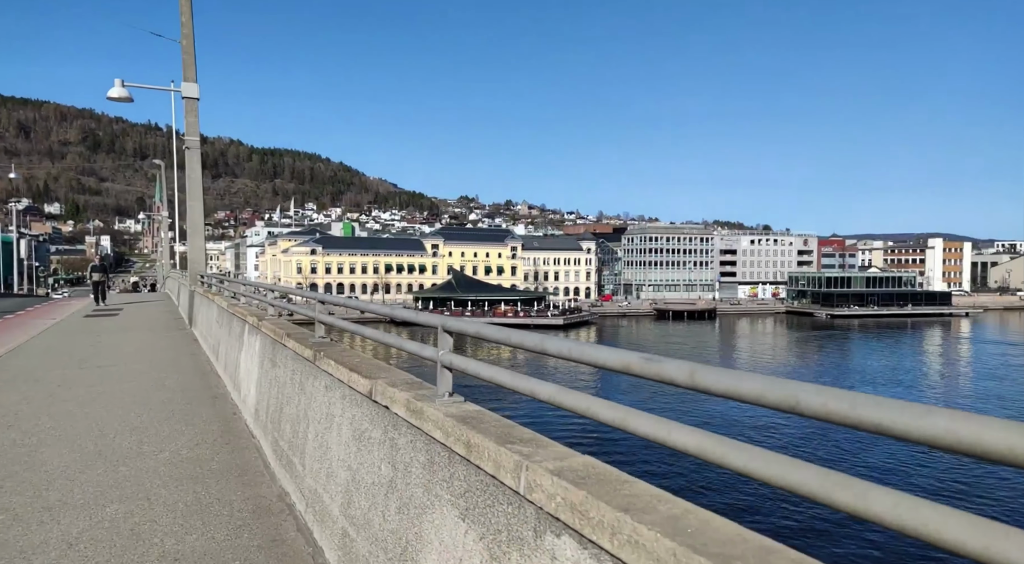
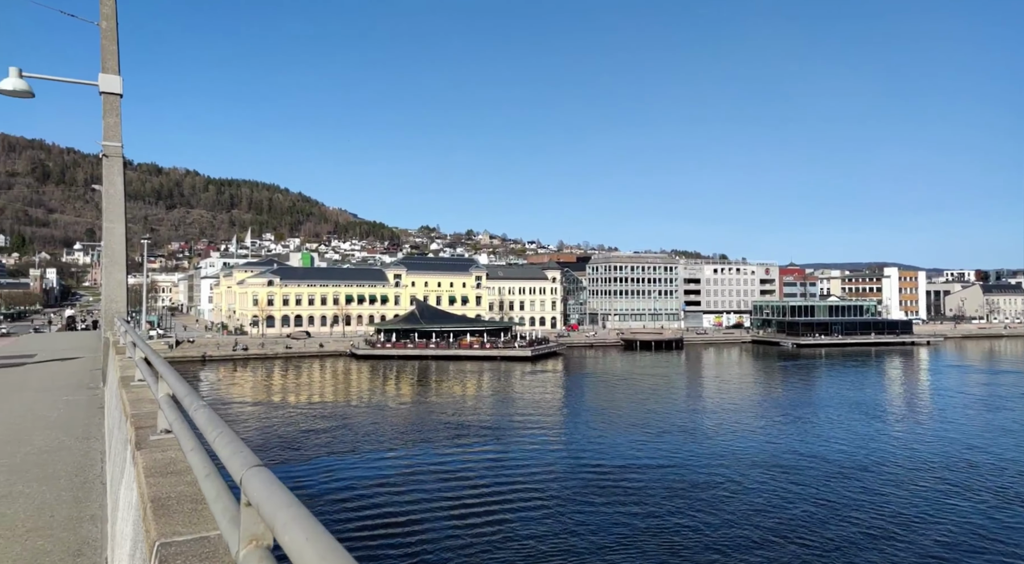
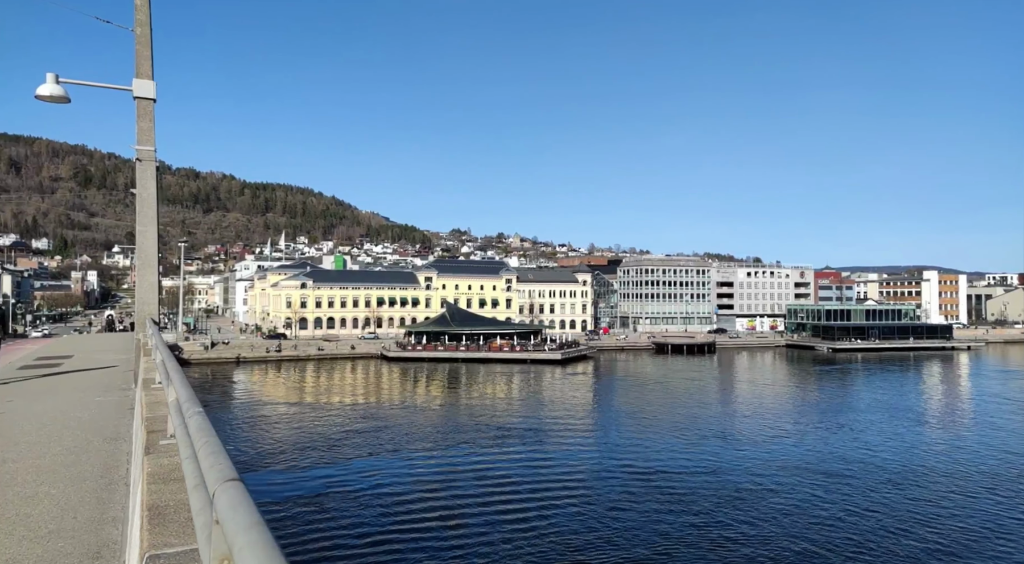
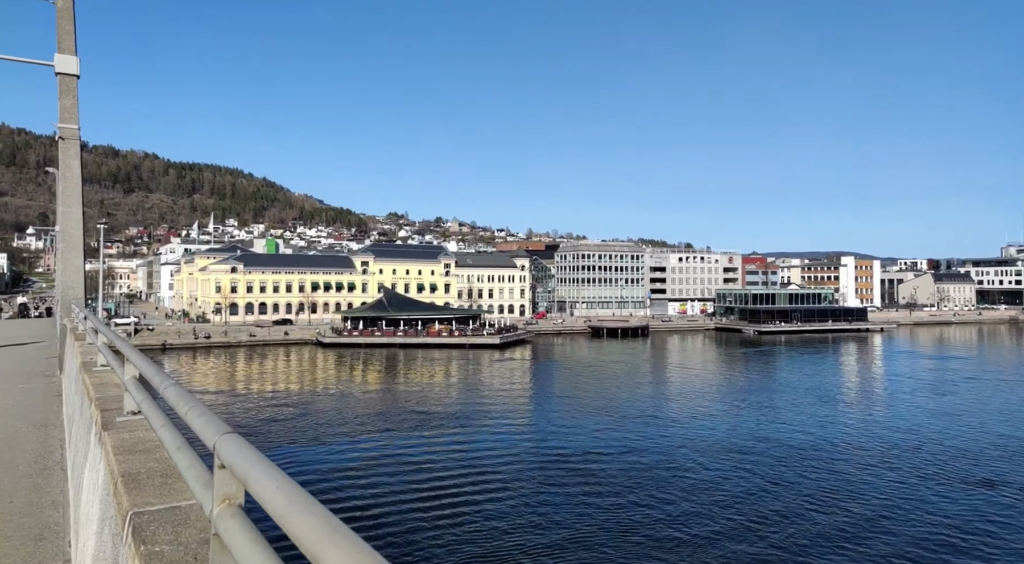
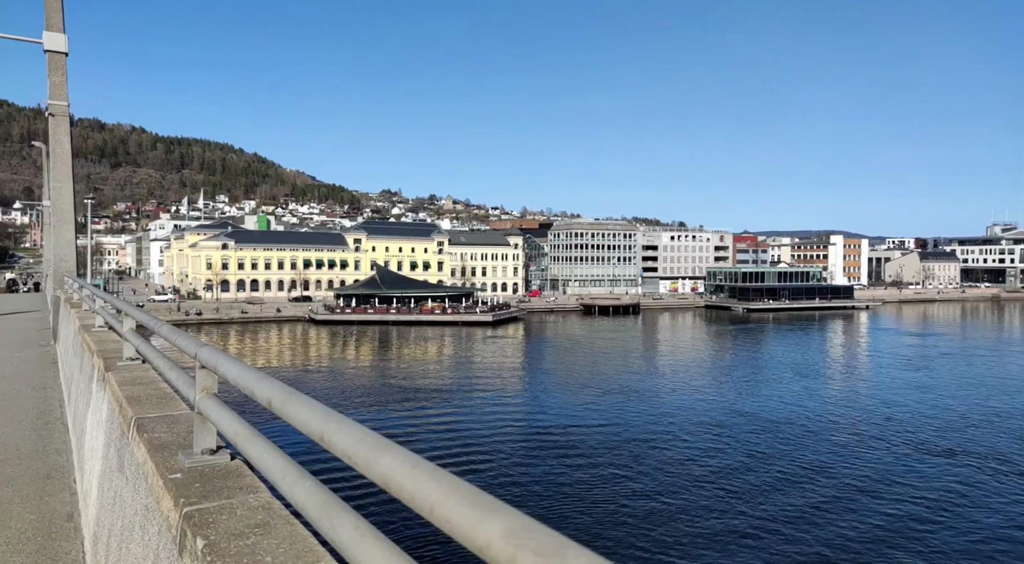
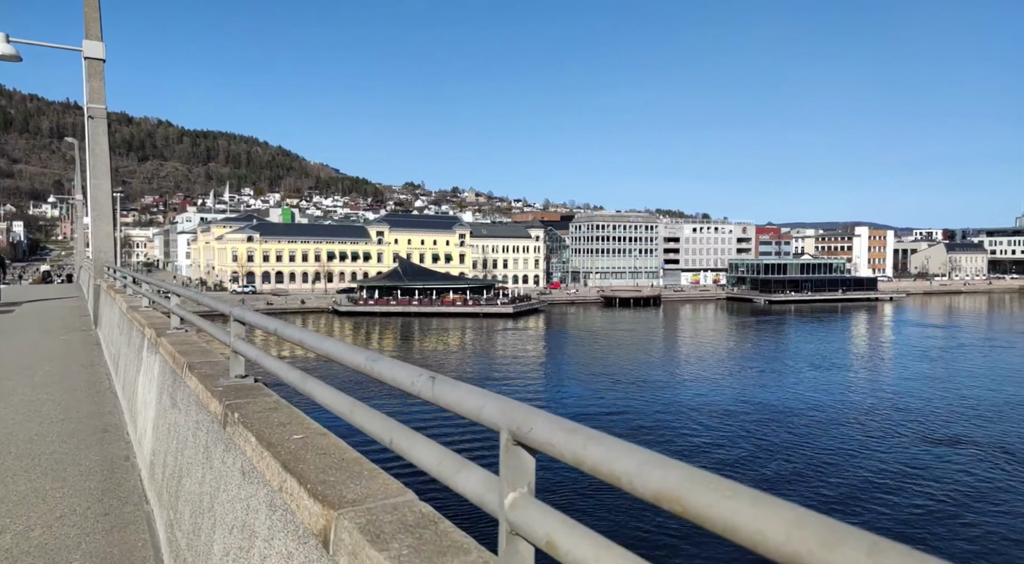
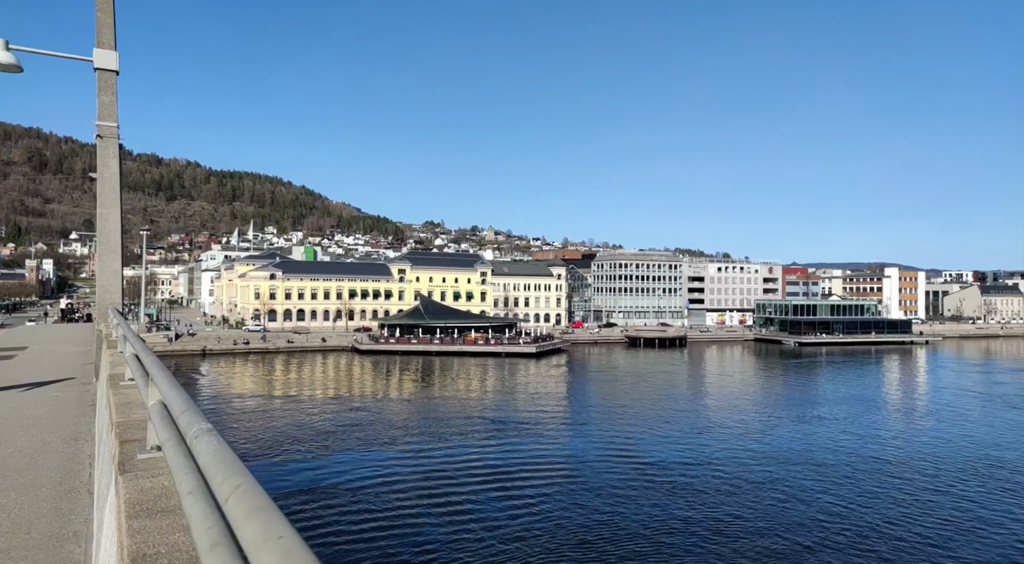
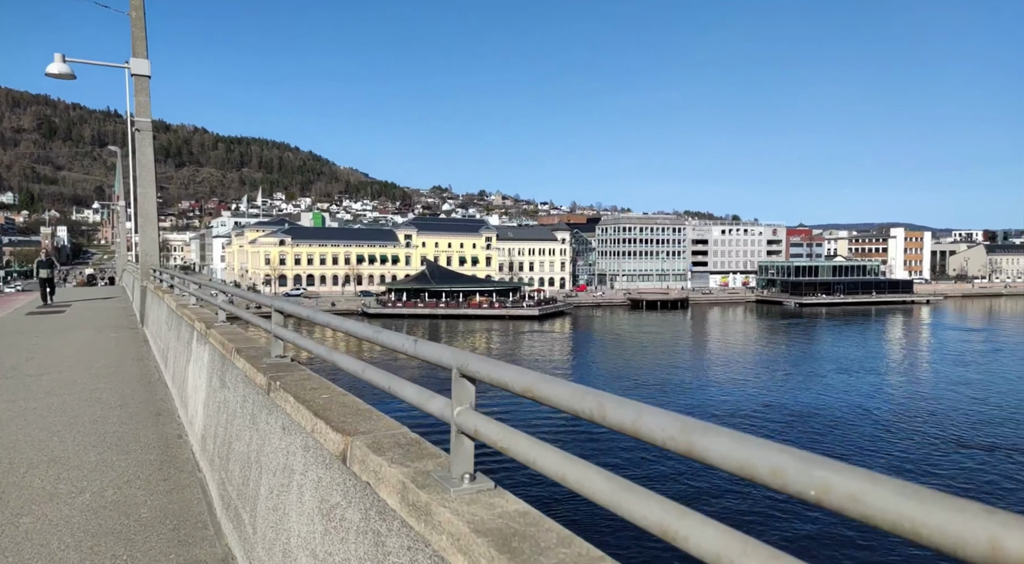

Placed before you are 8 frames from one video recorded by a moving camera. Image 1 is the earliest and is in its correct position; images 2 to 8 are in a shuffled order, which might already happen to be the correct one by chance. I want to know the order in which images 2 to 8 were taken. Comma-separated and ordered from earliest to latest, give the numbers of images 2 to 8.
8, 6, 5, 4, 2, 3, 7
